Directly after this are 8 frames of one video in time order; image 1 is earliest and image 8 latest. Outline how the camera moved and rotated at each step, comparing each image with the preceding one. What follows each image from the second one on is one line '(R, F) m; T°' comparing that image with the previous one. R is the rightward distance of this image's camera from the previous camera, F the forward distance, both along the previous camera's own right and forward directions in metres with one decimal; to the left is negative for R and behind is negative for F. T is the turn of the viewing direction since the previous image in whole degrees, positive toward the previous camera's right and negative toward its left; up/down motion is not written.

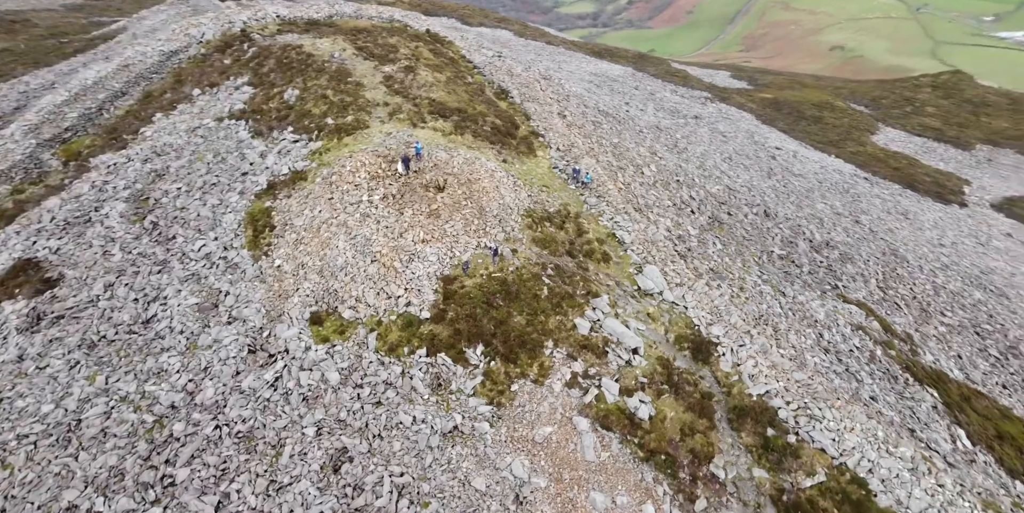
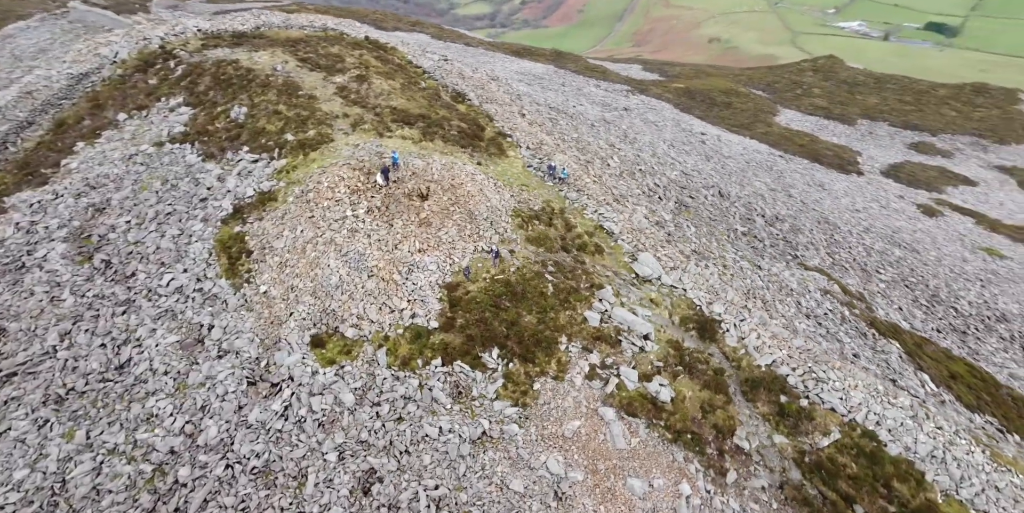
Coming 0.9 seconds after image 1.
(-1.8, +0.2) m; +5°
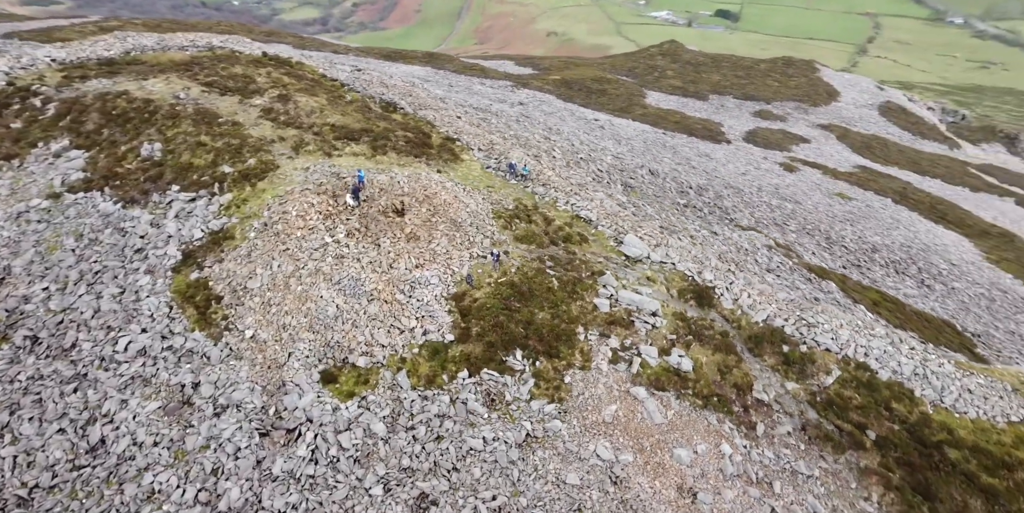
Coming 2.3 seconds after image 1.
(-2.8, +0.3) m; +8°
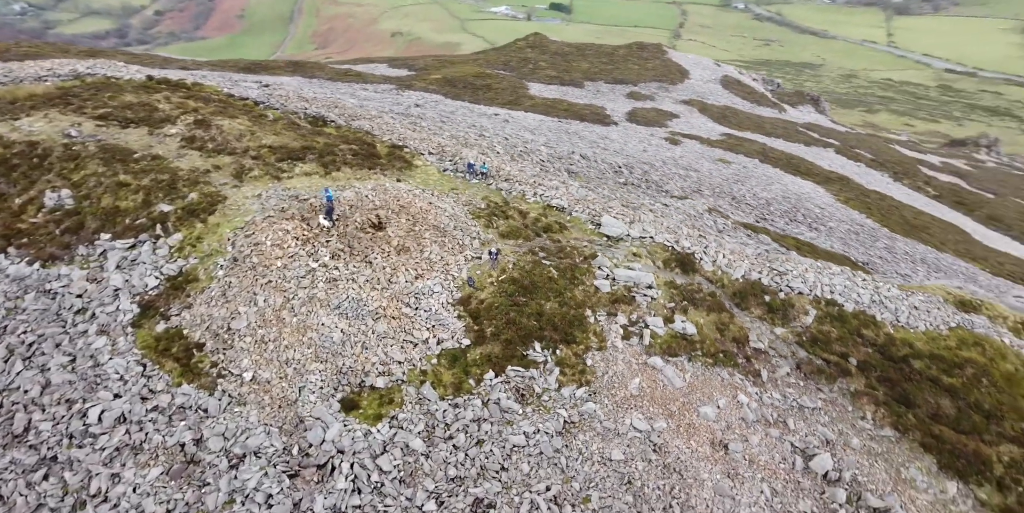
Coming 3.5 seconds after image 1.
(-2.6, 0.0) m; +8°
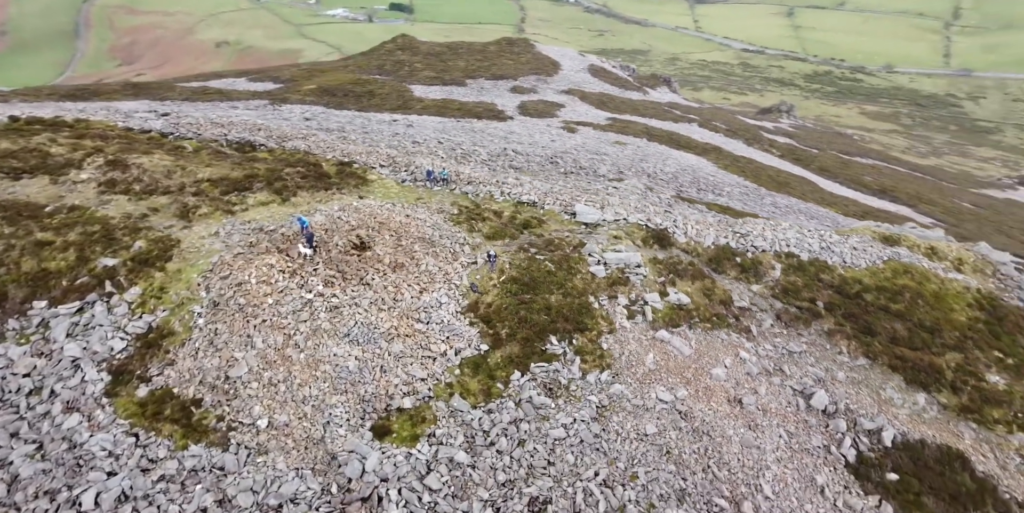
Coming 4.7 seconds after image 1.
(-2.6, -0.2) m; +8°
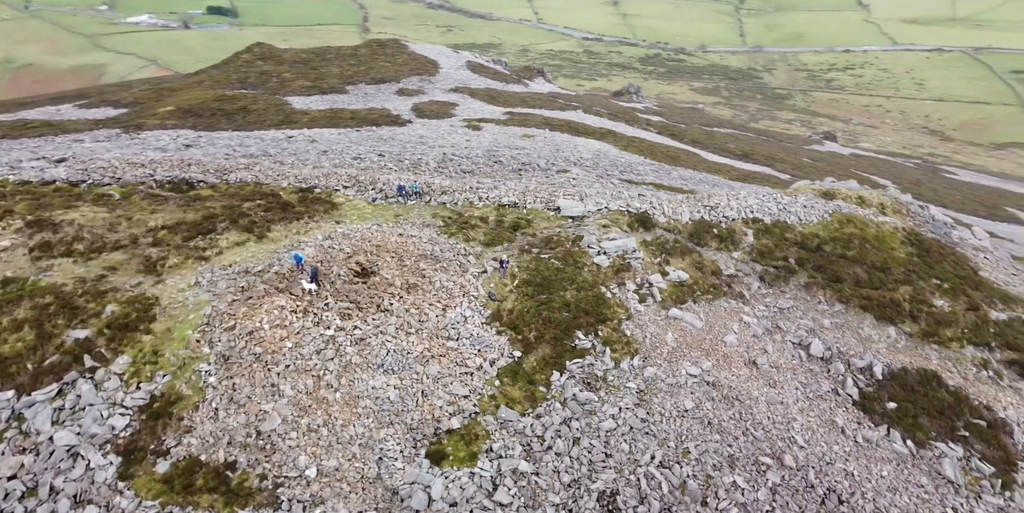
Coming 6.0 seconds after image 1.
(-3.1, -0.1) m; +7°
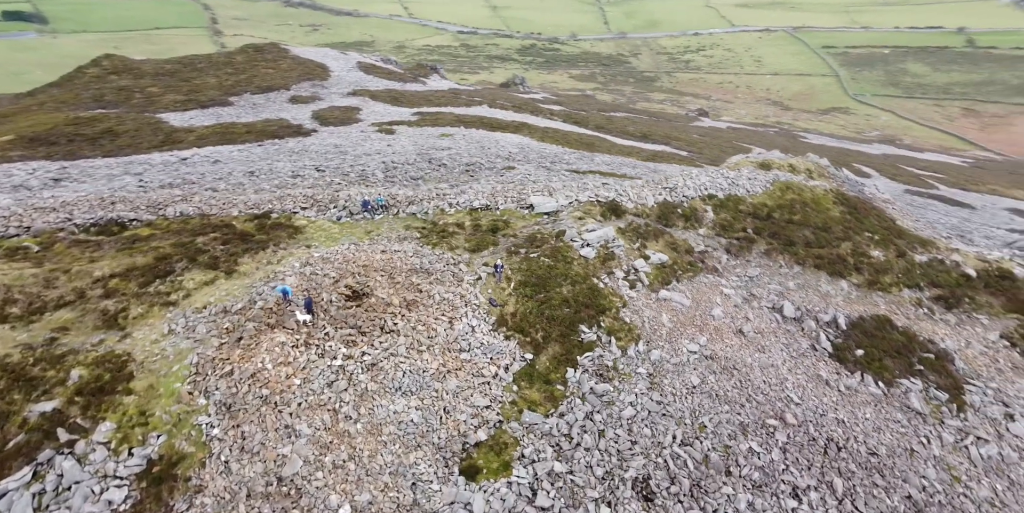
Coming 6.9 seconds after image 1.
(-2.3, -0.1) m; +7°
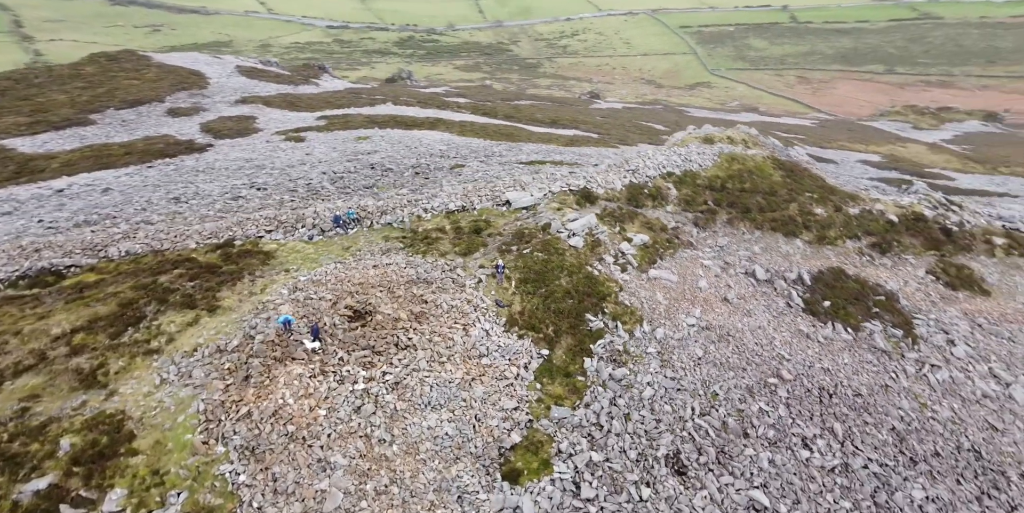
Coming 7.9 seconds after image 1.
(-2.5, -0.3) m; +7°
